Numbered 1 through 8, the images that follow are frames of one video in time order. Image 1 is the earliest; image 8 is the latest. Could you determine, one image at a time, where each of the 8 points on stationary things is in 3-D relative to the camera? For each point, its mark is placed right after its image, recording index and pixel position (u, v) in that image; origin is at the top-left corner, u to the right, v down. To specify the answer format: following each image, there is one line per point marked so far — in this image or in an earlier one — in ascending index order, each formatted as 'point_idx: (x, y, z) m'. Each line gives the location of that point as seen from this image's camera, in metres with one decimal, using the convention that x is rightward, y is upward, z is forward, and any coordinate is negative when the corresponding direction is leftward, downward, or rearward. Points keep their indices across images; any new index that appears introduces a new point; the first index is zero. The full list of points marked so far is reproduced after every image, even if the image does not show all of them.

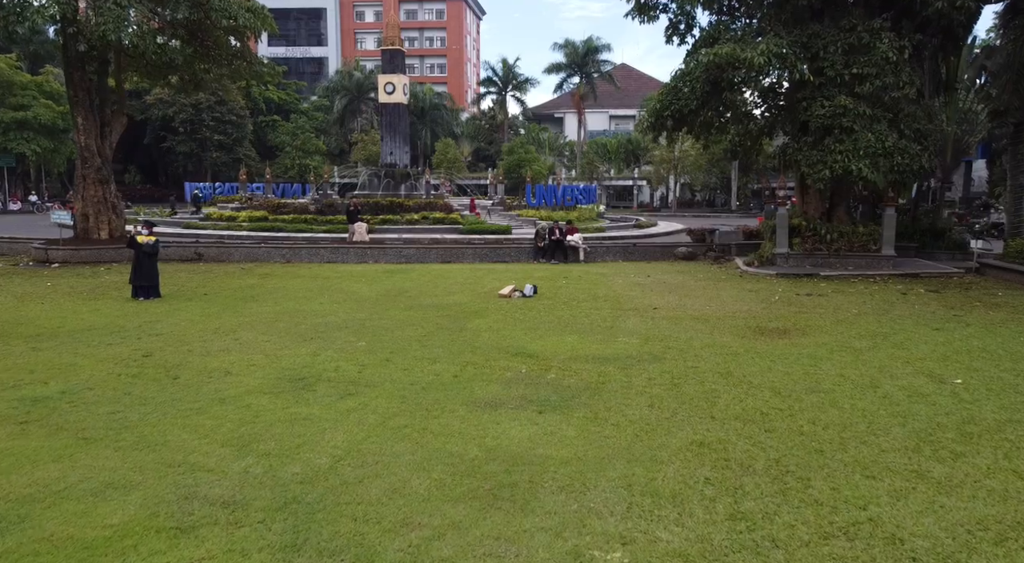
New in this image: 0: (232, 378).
0: (-2.6, -0.9, +6.2) m
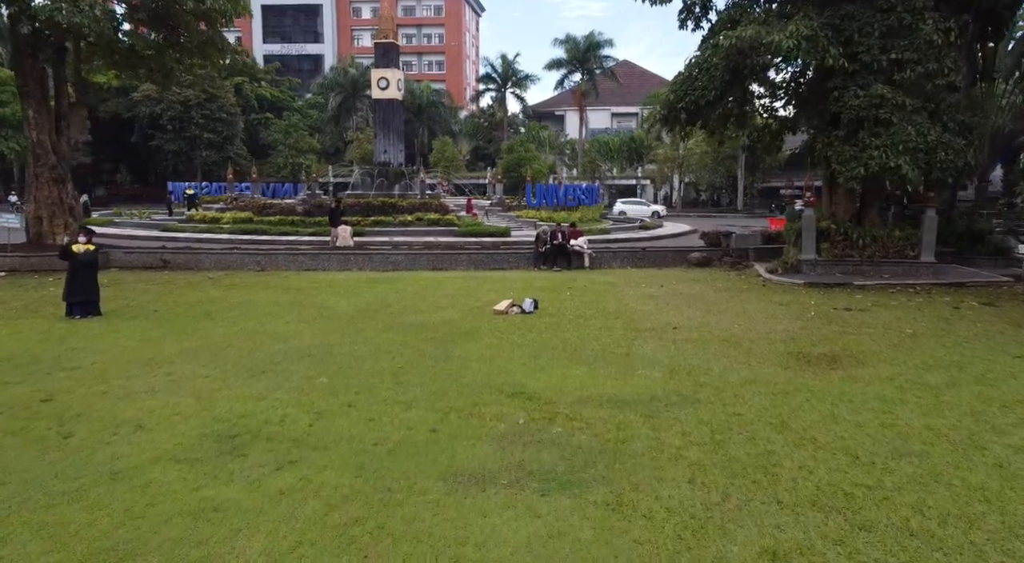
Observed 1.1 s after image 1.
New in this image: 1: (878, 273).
0: (-2.6, -1.1, +4.8) m
1: (+7.1, +0.1, +13.2) m
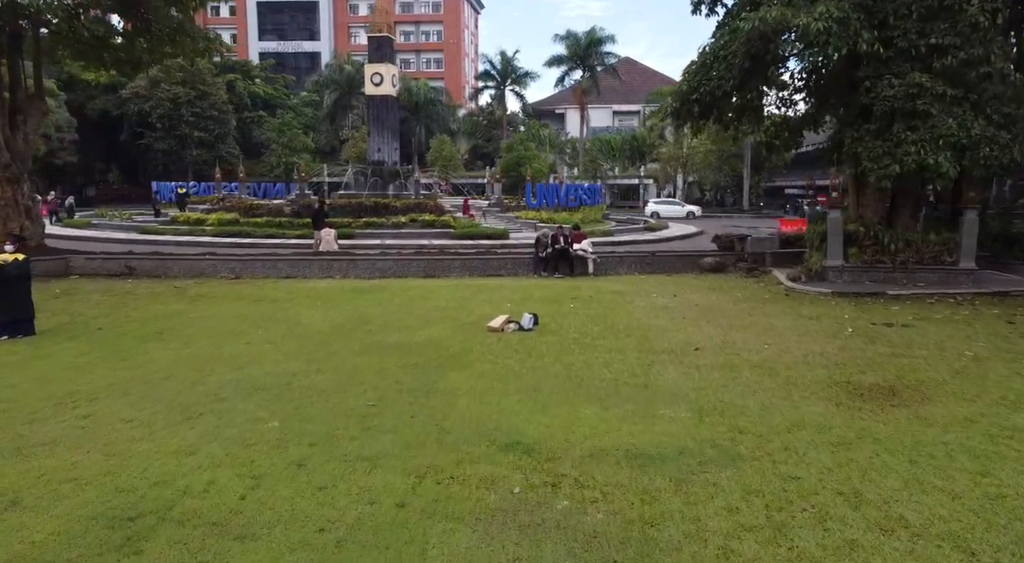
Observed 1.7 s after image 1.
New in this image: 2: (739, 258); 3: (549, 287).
0: (-2.7, -1.3, +3.6) m
1: (+7.1, 0.0, +12.0) m
2: (+5.0, +0.5, +15.0) m
3: (+0.7, -0.1, +12.3) m
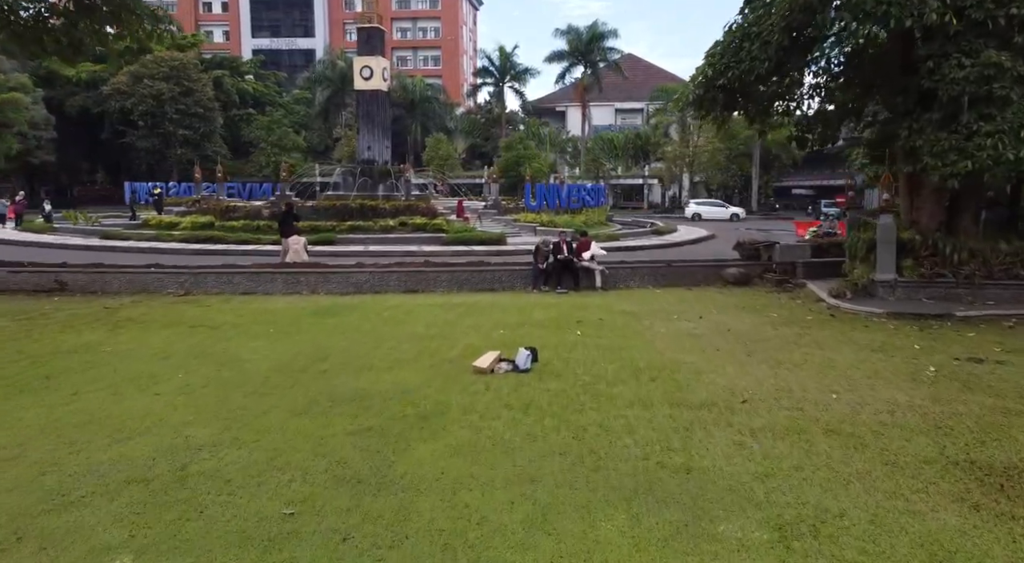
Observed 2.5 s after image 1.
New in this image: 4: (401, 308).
0: (-2.7, -1.5, +1.8) m
1: (+7.0, -0.3, +10.2) m
2: (+4.9, +0.2, +13.2) m
3: (+0.6, -0.4, +10.5) m
4: (-1.7, -0.4, +10.1) m
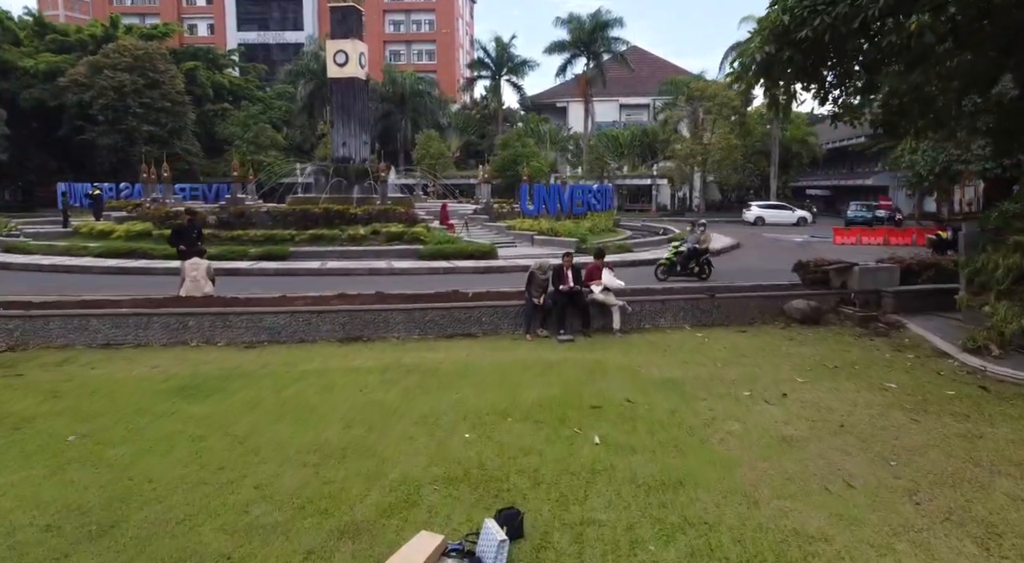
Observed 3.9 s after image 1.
0: (-2.9, -2.1, -1.8) m
1: (+6.8, -0.8, +6.6) m
2: (+4.7, -0.3, +9.6) m
3: (+0.4, -0.9, +6.9) m
4: (-1.9, -0.9, +6.6) m
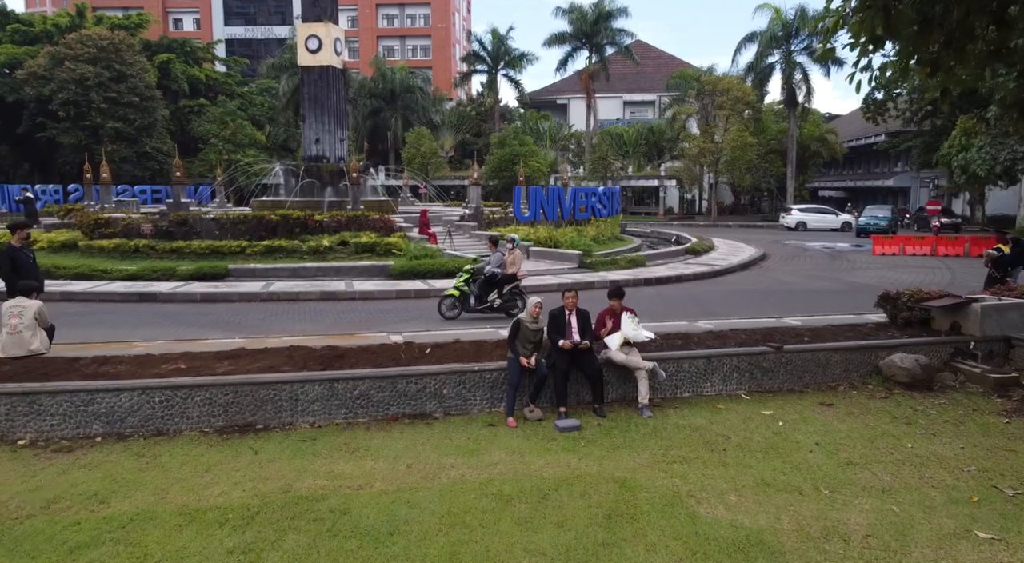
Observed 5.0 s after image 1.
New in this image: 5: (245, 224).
0: (-3.2, -2.5, -4.7) m
1: (+6.6, -1.2, +3.7) m
2: (+4.5, -0.7, +6.7) m
3: (+0.2, -1.4, +4.0) m
4: (-2.1, -1.4, +3.6) m
5: (-6.4, +1.4, +16.4) m
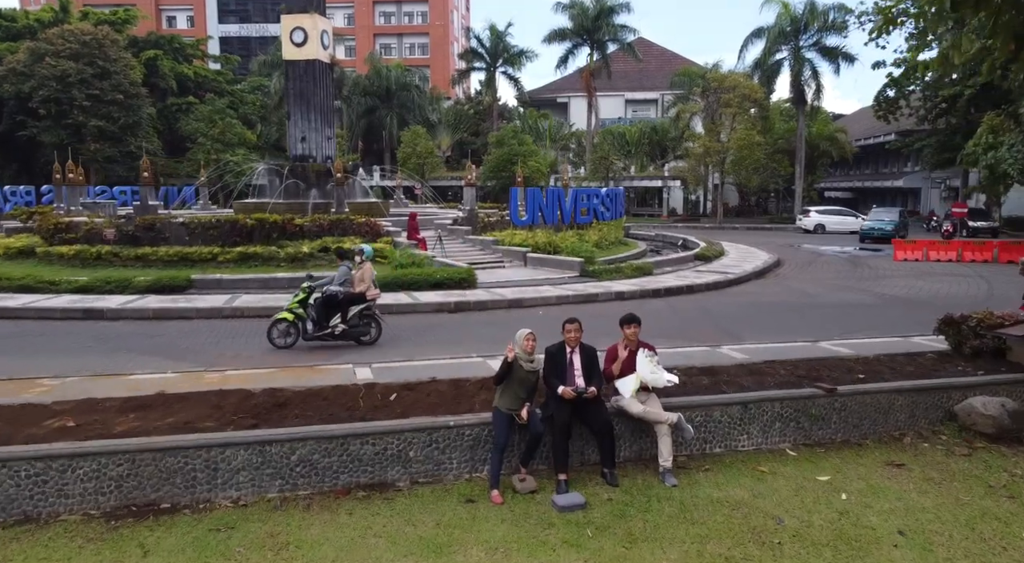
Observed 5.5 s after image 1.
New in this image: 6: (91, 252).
0: (-3.3, -2.7, -6.0) m
1: (+6.5, -1.5, +2.3) m
2: (+4.4, -0.9, +5.4) m
3: (+0.1, -1.6, +2.7) m
4: (-2.2, -1.6, +2.3) m
5: (-6.5, +1.2, +15.1) m
6: (-8.7, +0.6, +14.2) m
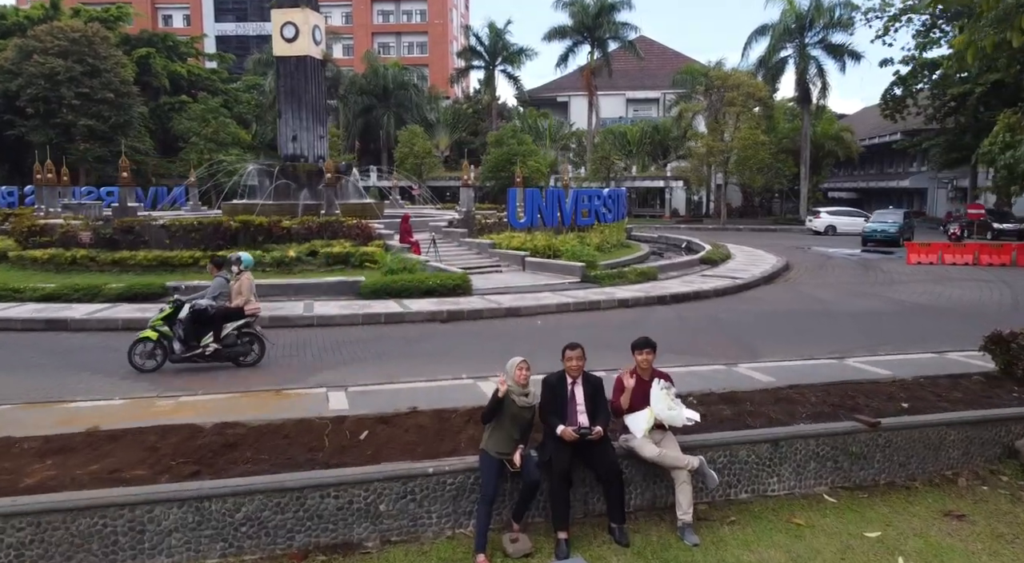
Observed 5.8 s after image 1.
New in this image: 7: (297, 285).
0: (-3.3, -2.8, -6.8) m
1: (+6.4, -1.6, +1.6) m
2: (+4.4, -1.1, +4.6) m
3: (0.0, -1.7, +1.9) m
4: (-2.2, -1.7, +1.6) m
5: (-6.5, +1.1, +14.3) m
6: (-8.8, +0.5, +13.4) m
7: (-3.7, 0.0, +11.9) m
